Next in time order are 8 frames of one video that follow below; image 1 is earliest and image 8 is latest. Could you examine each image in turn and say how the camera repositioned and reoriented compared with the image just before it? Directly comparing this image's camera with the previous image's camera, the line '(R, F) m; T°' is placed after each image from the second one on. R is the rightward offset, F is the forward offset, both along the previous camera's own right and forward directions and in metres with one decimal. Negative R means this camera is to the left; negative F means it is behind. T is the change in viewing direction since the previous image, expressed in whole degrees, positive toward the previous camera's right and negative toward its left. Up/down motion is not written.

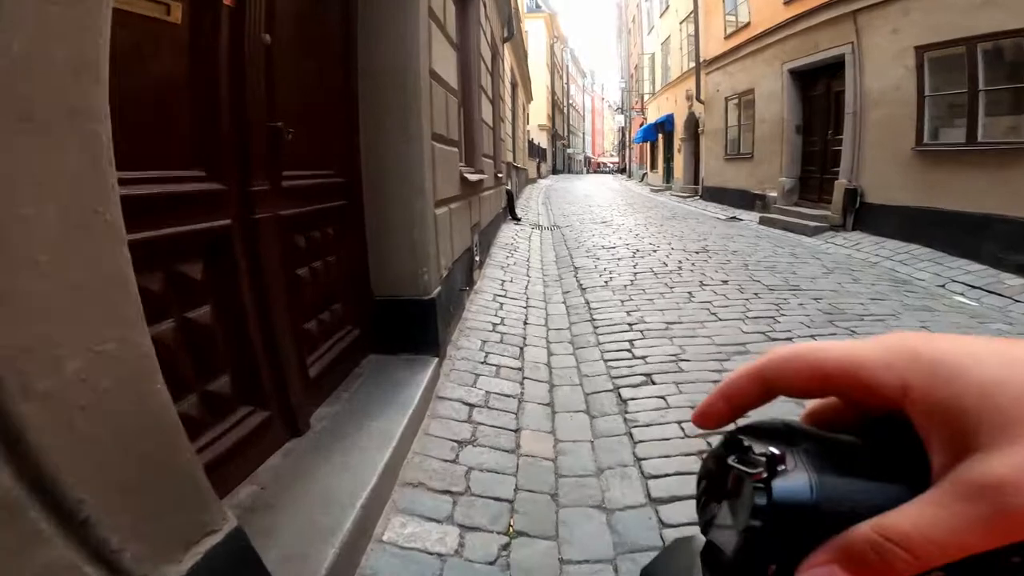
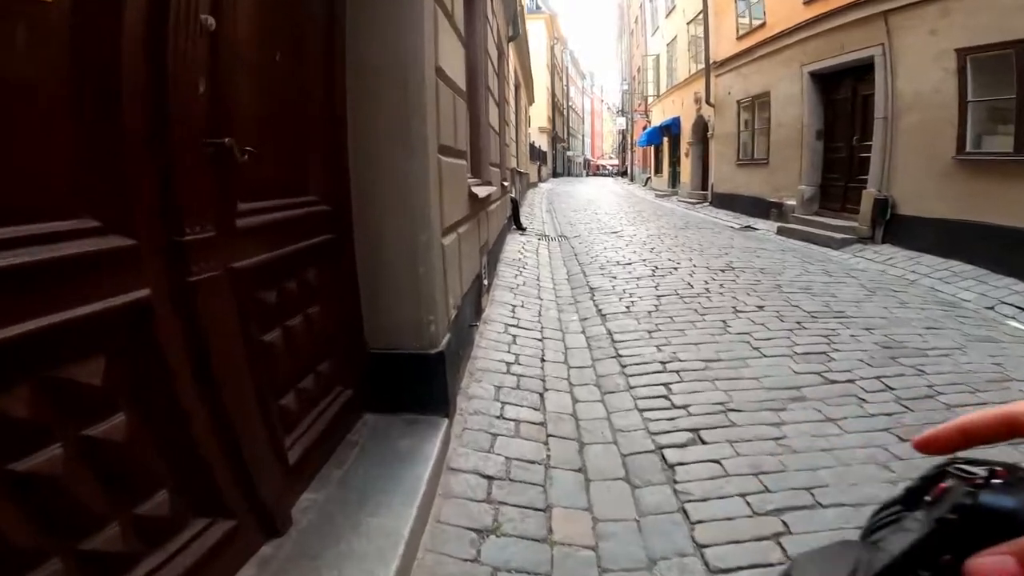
(-0.1, +0.5) m; 0°
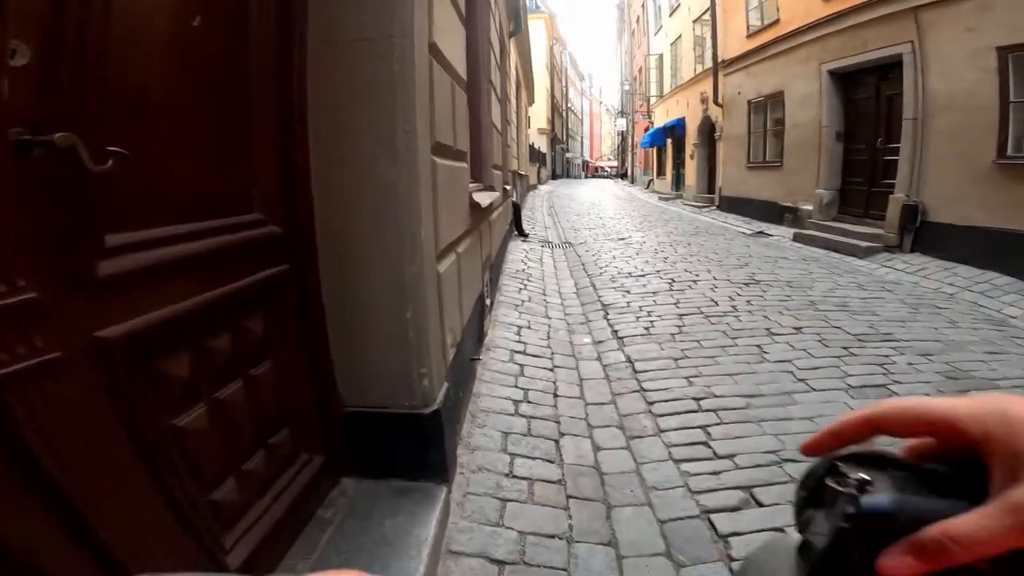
(-0.1, +0.5) m; 0°
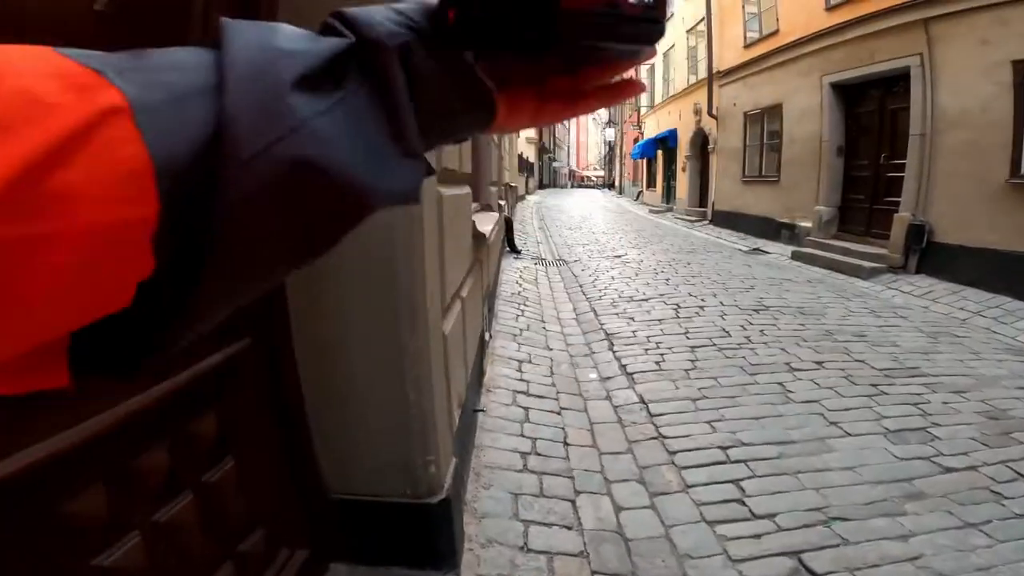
(-0.2, +0.4) m; +3°
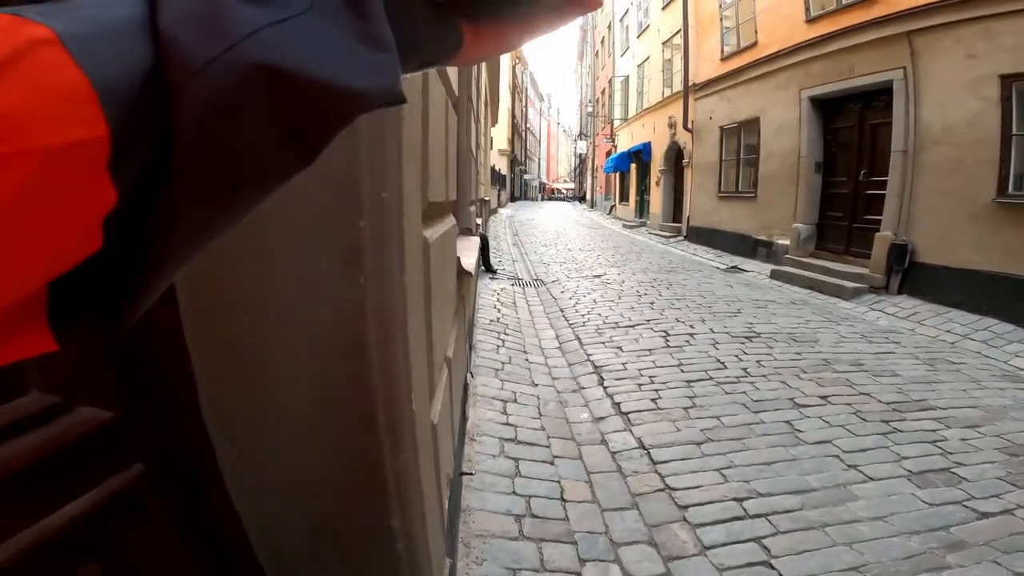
(-0.2, +0.4) m; +4°
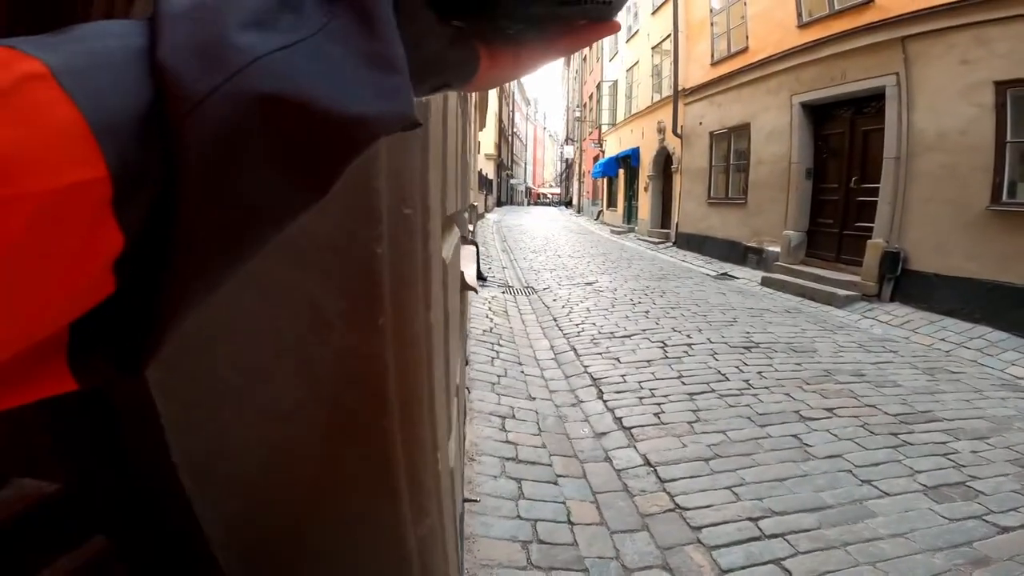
(-0.1, +0.2) m; +2°
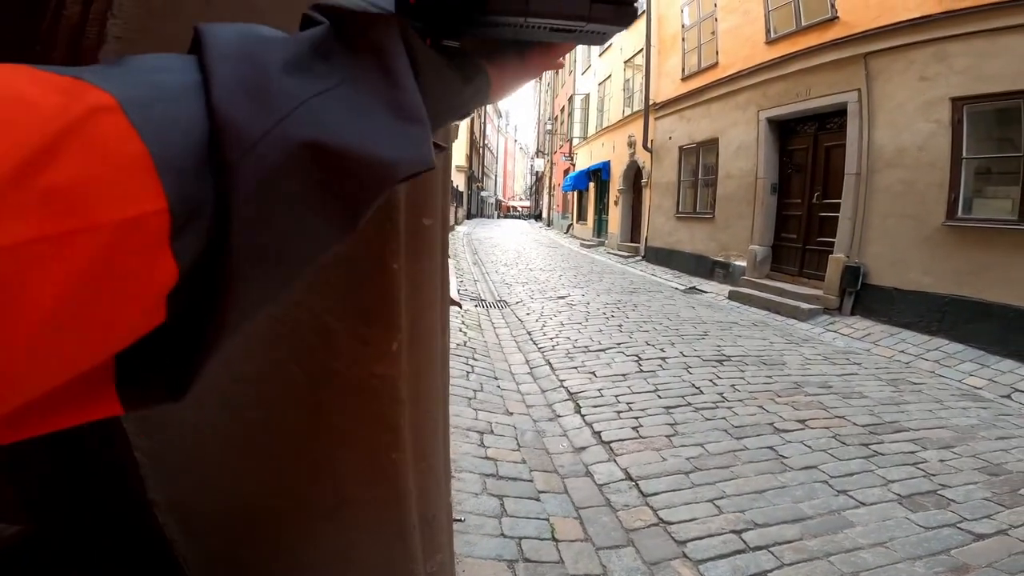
(-0.1, +0.1) m; +4°
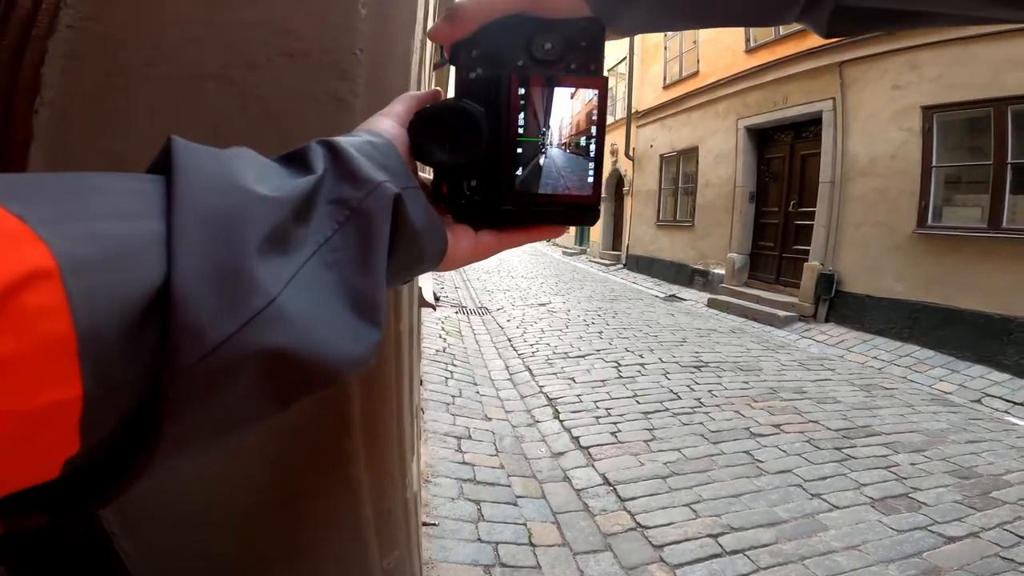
(0.0, 0.0) m; +2°
